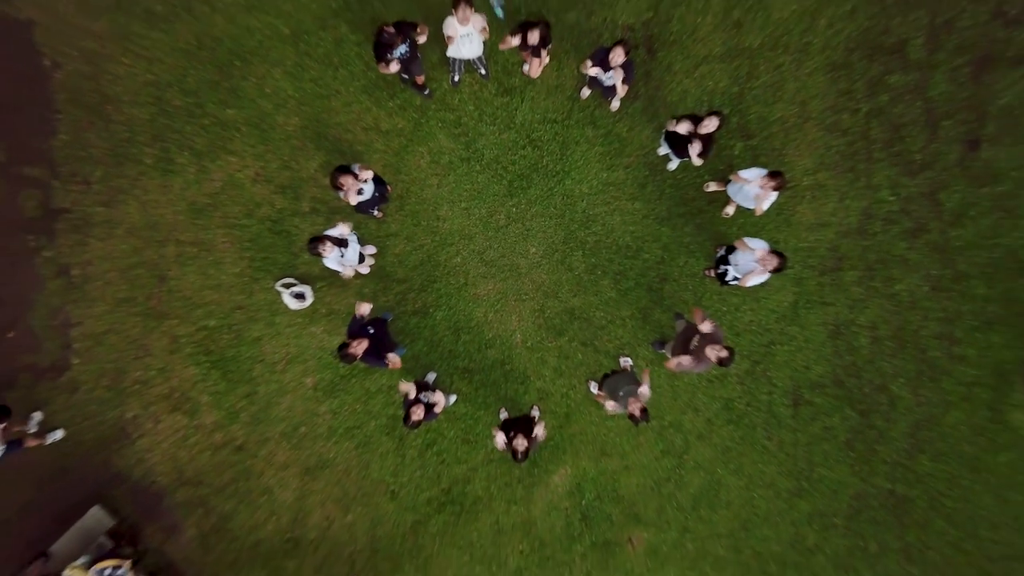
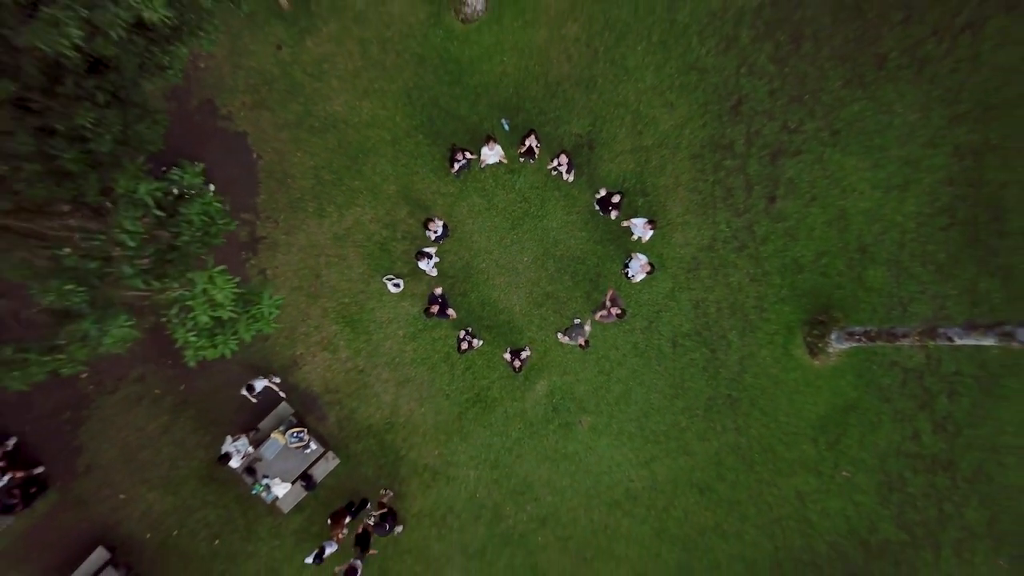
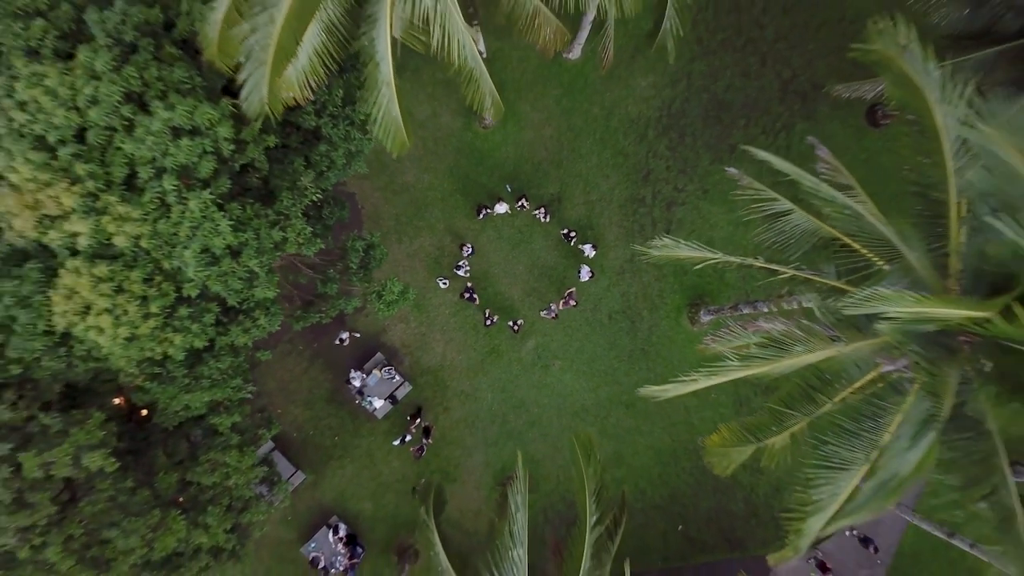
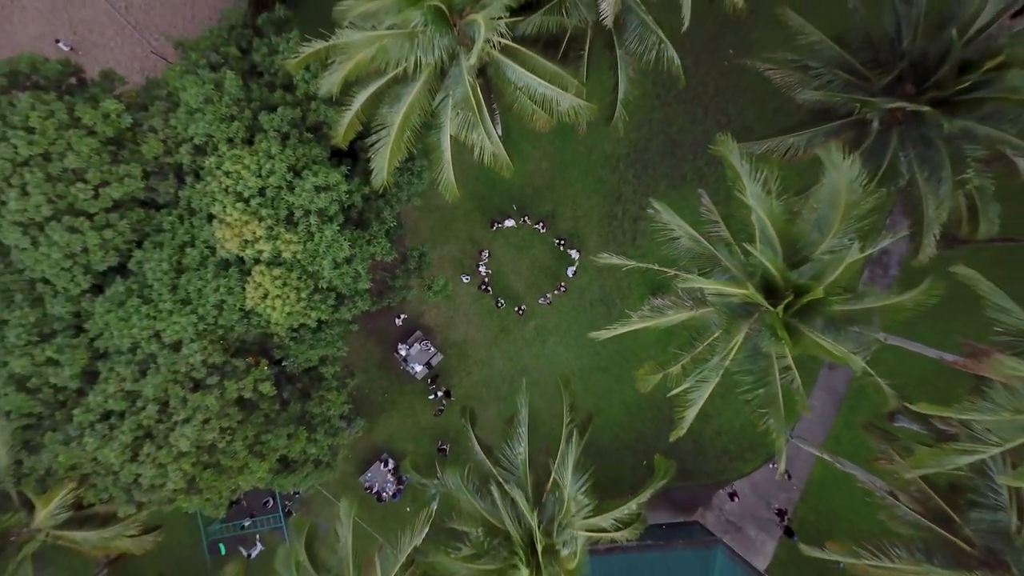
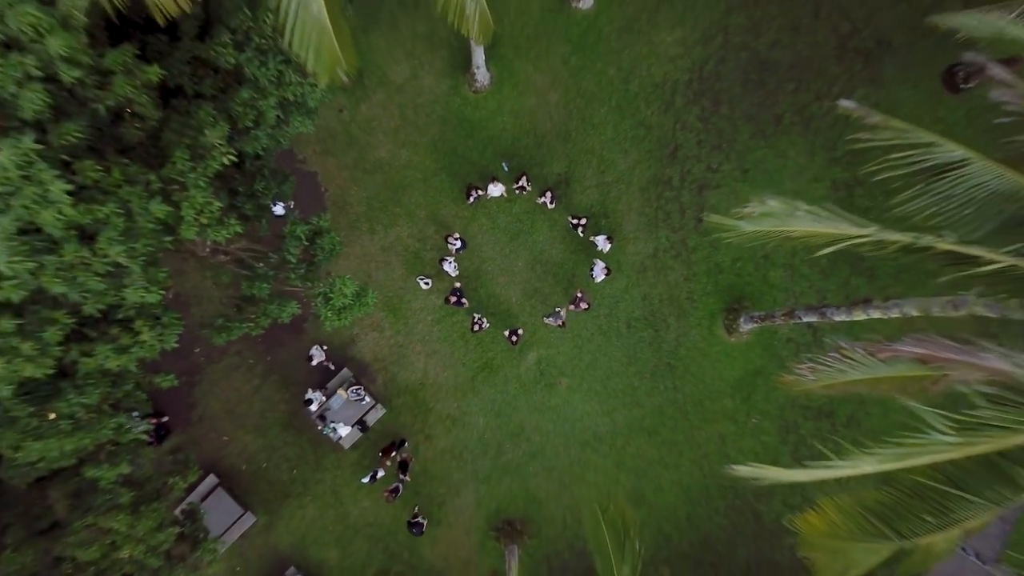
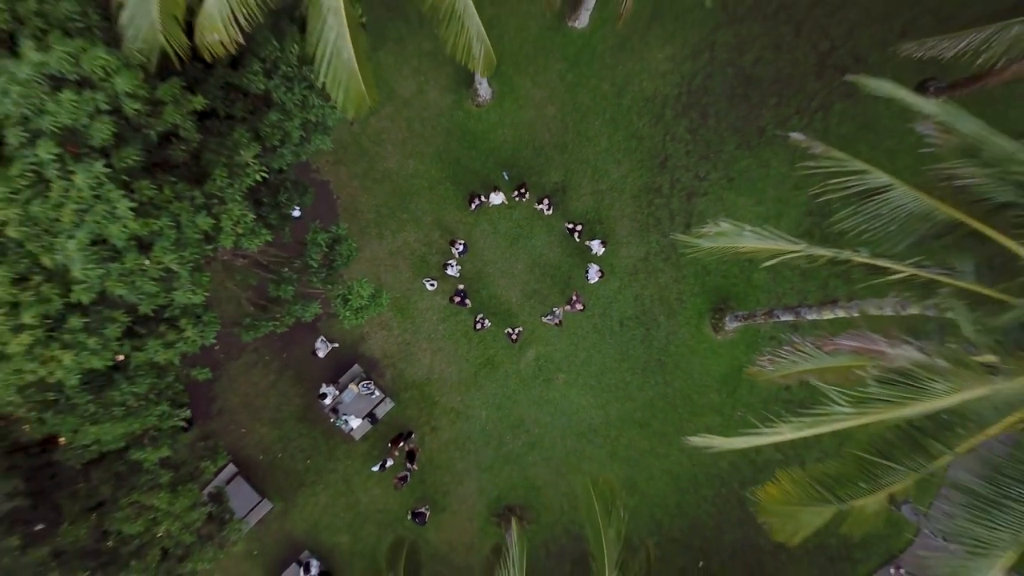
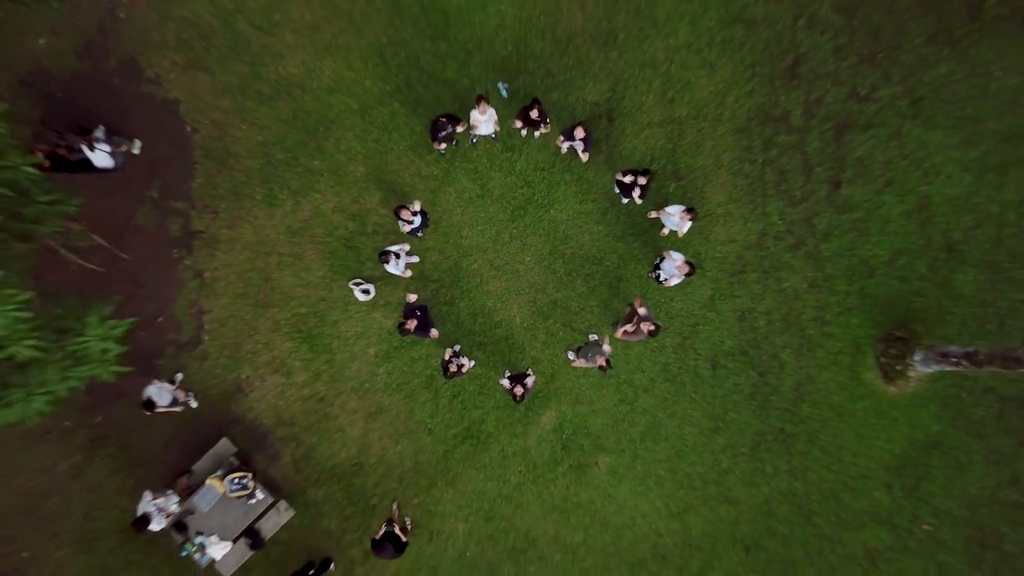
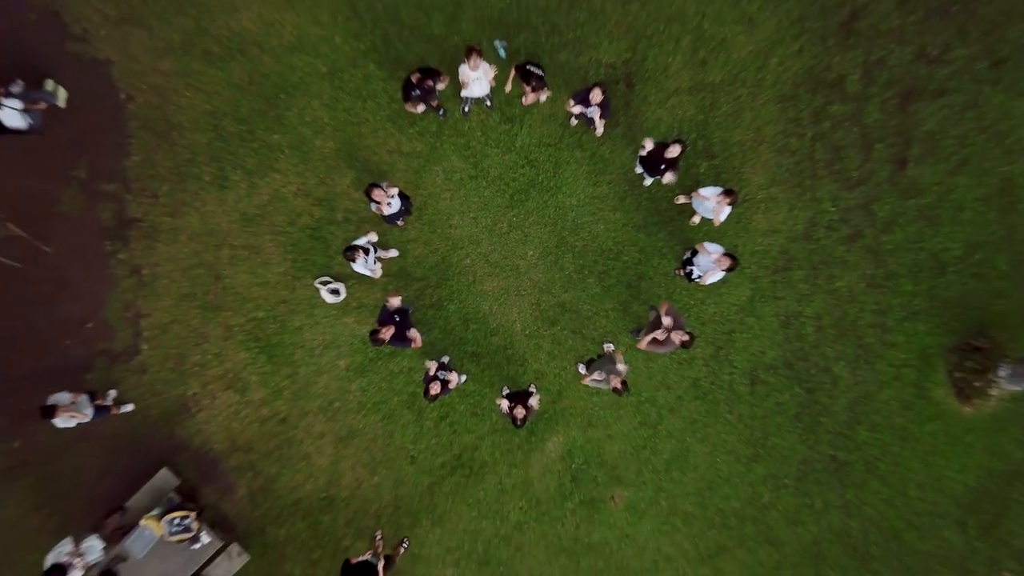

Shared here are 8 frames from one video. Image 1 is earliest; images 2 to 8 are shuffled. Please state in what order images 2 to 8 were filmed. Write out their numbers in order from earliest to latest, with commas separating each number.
8, 7, 2, 5, 6, 3, 4
